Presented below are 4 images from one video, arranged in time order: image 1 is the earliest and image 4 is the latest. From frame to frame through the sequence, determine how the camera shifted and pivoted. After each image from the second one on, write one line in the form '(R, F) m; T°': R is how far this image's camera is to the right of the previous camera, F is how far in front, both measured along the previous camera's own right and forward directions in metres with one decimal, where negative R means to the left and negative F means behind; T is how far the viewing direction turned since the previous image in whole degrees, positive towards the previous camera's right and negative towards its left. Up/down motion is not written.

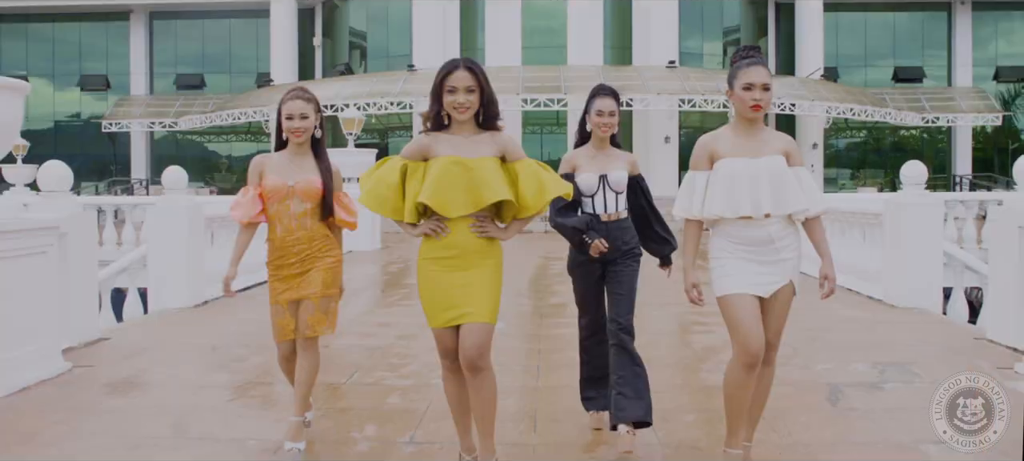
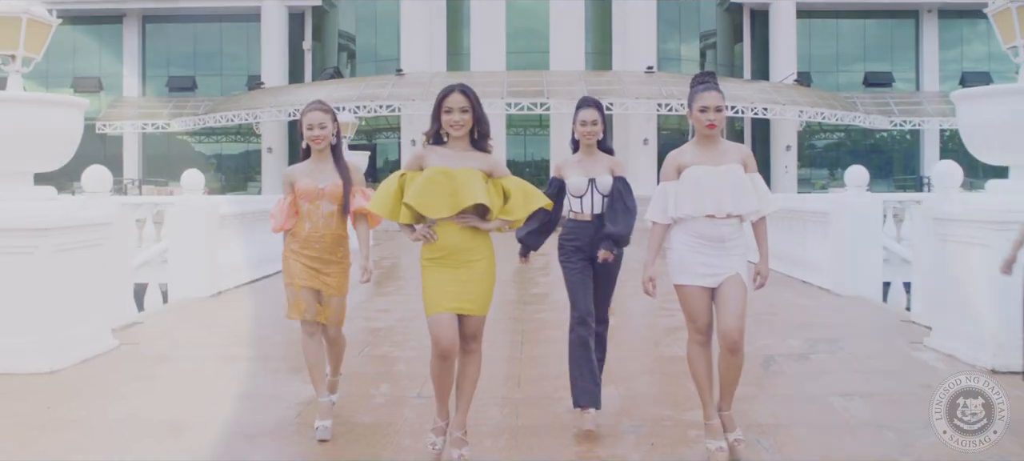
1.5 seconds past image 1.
(0.0, -0.9) m; +1°
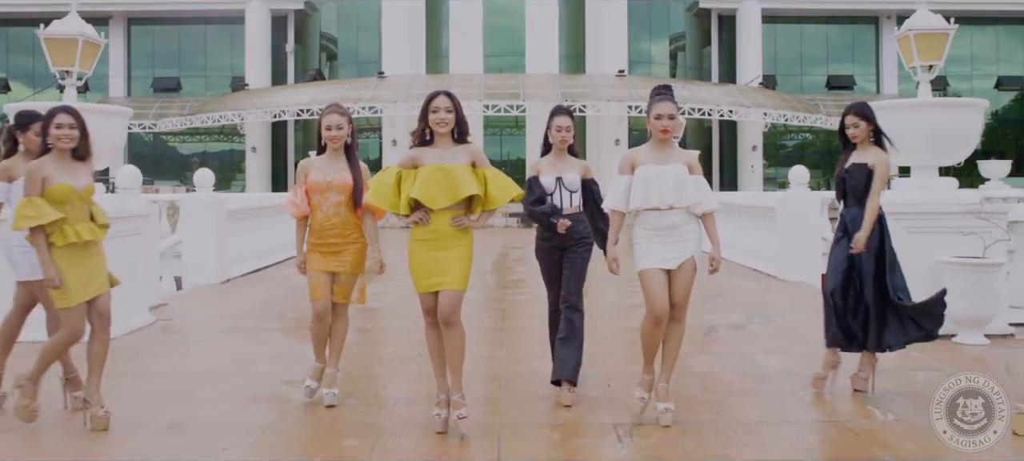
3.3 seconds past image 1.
(-0.1, -1.1) m; +2°
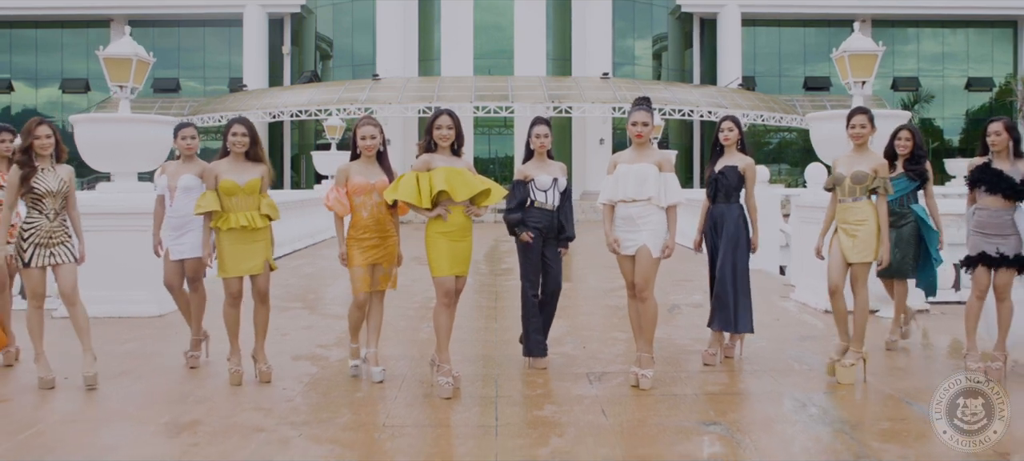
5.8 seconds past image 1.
(0.0, -1.1) m; +1°
